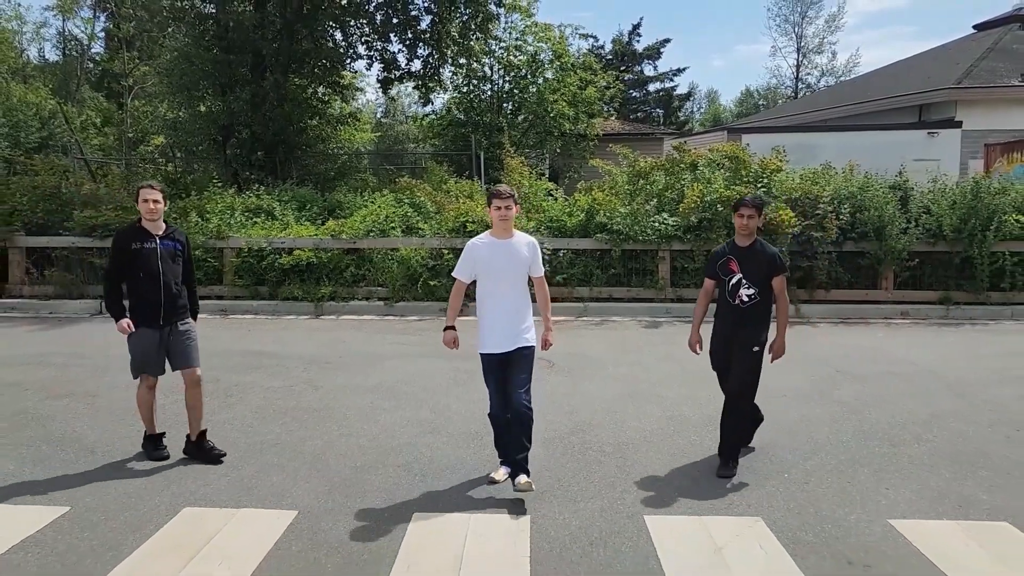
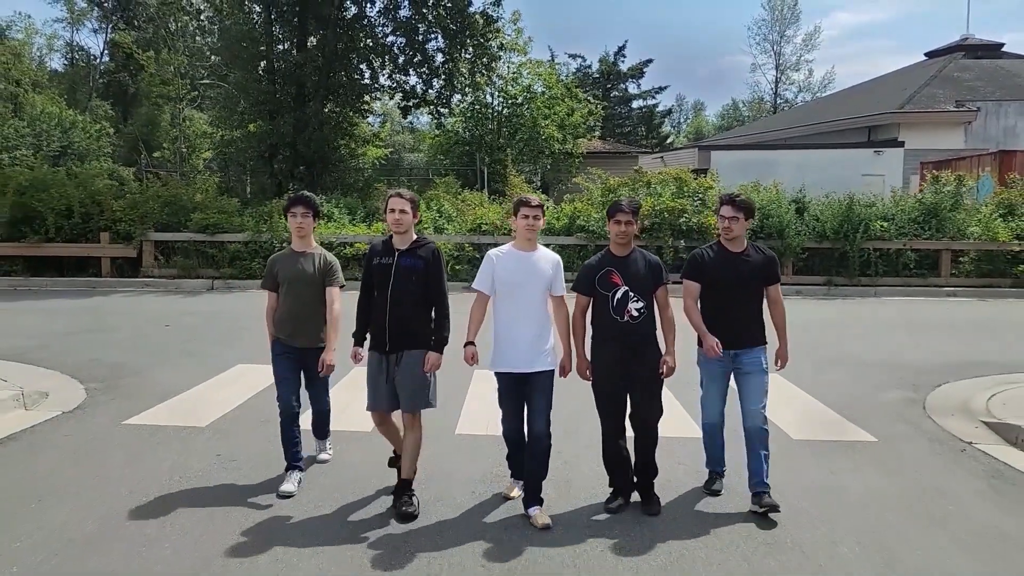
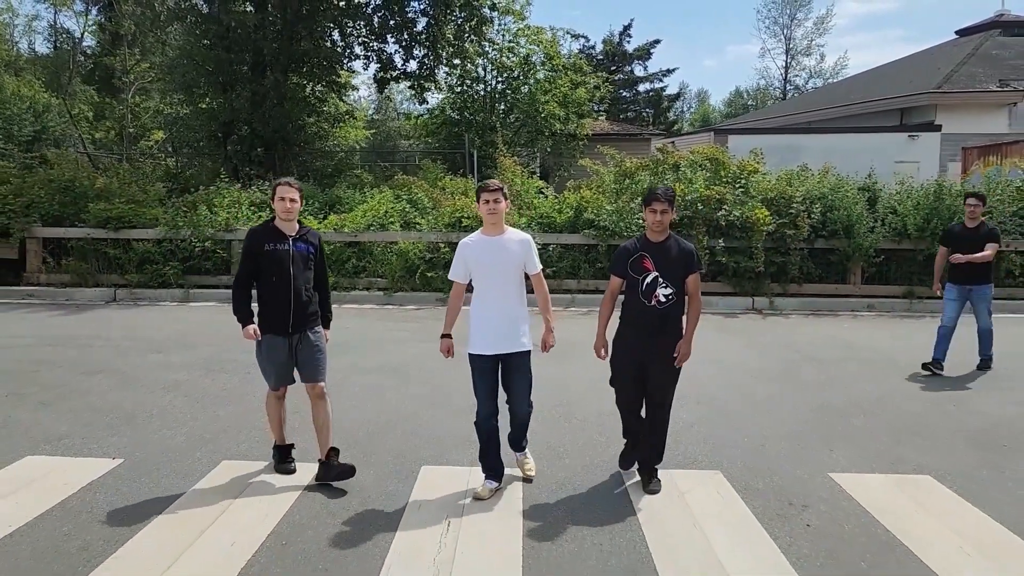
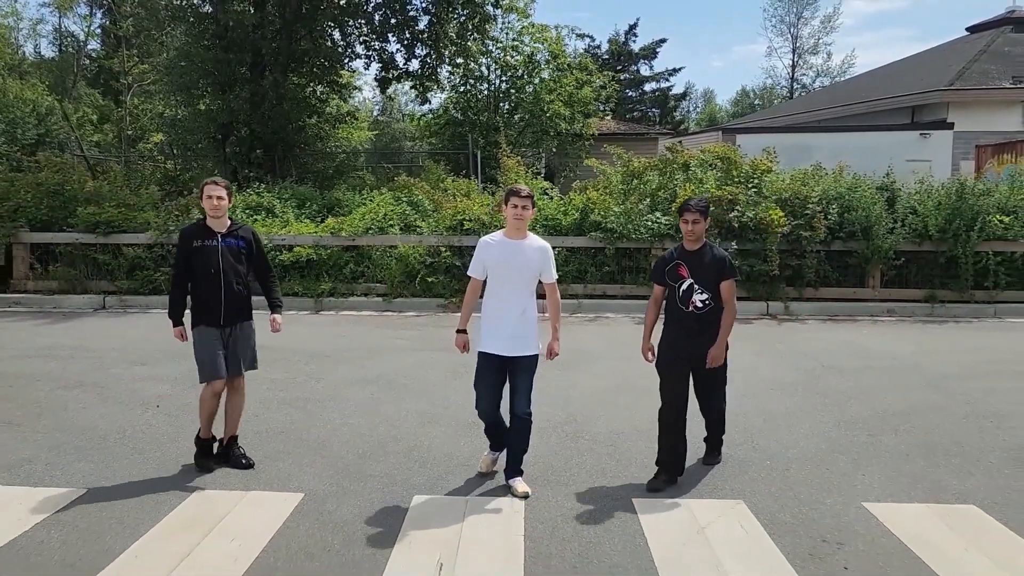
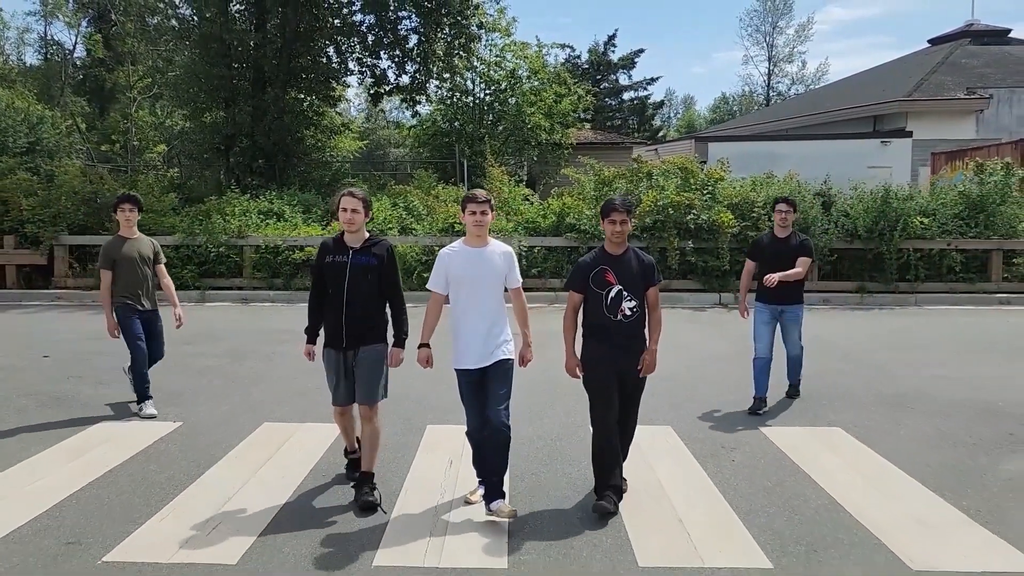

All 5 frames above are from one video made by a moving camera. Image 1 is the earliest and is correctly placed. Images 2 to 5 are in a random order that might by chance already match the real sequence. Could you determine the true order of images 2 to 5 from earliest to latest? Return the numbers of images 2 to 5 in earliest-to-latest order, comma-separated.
4, 3, 5, 2
